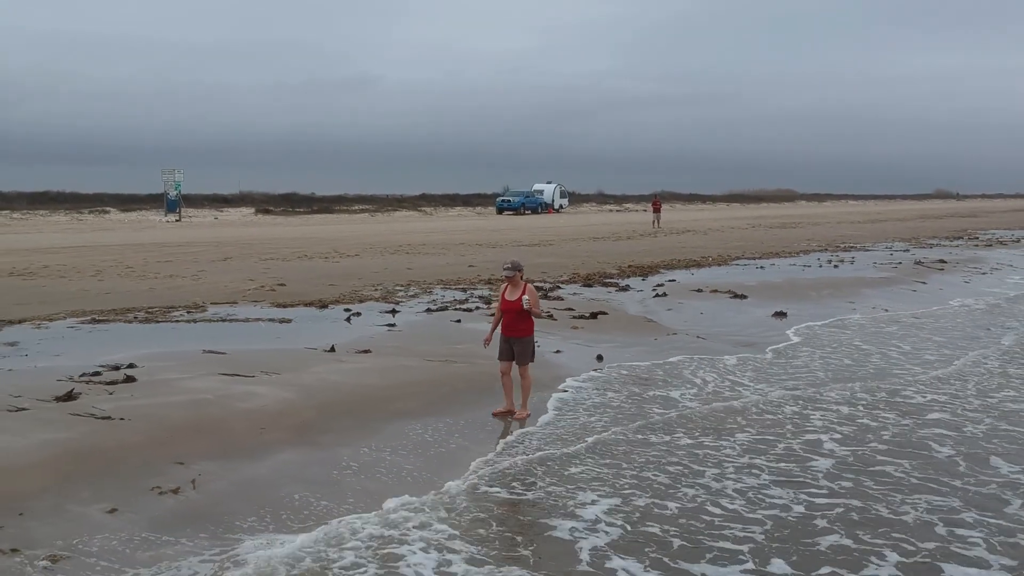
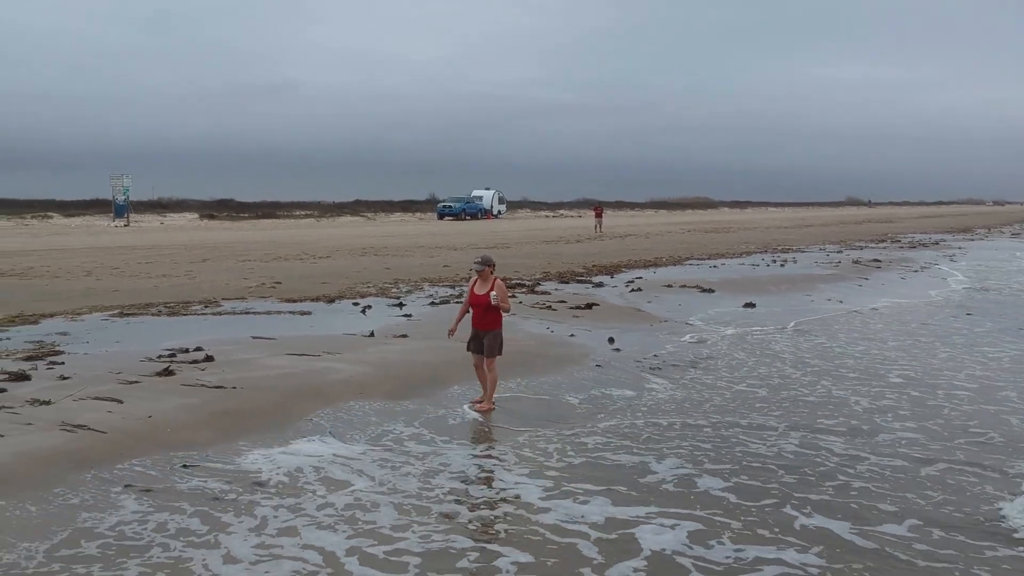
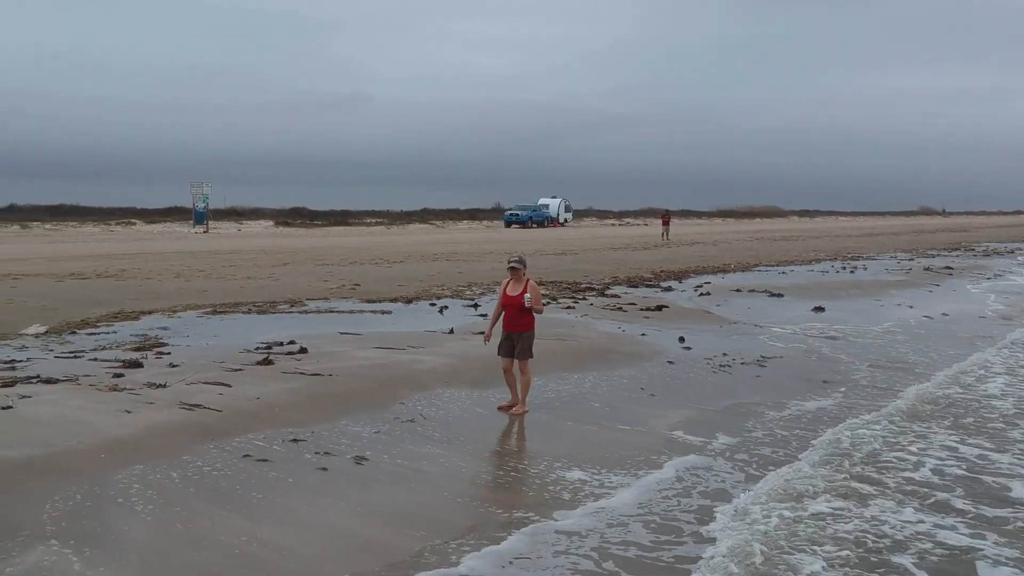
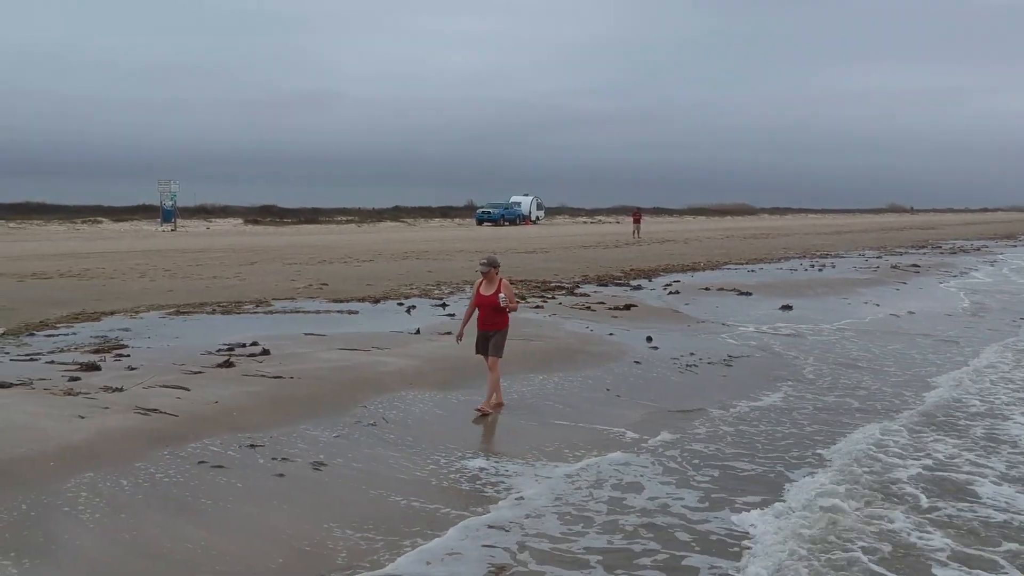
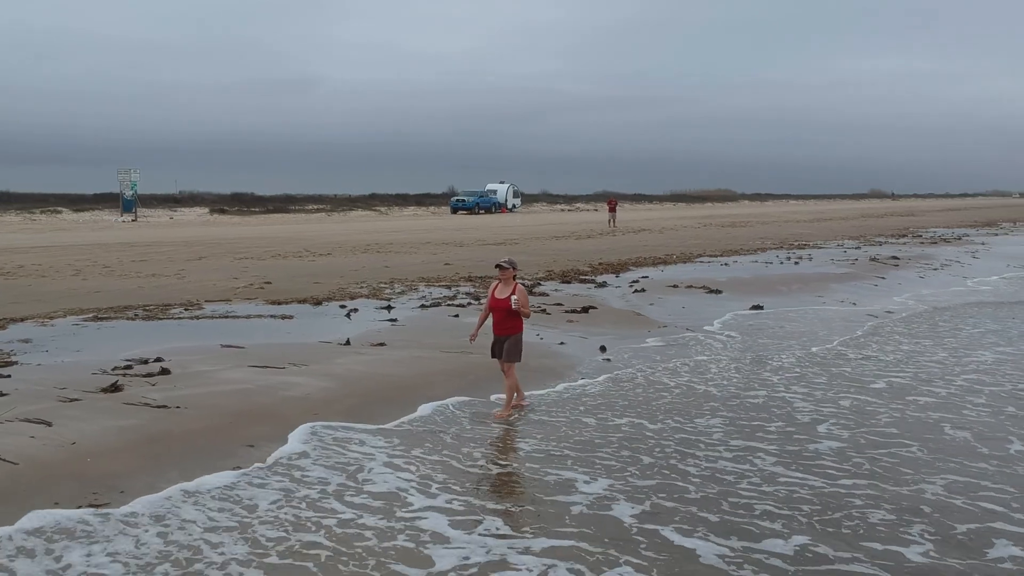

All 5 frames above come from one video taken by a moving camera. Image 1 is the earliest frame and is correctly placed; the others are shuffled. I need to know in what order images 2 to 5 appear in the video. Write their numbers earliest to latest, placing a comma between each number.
5, 2, 4, 3
